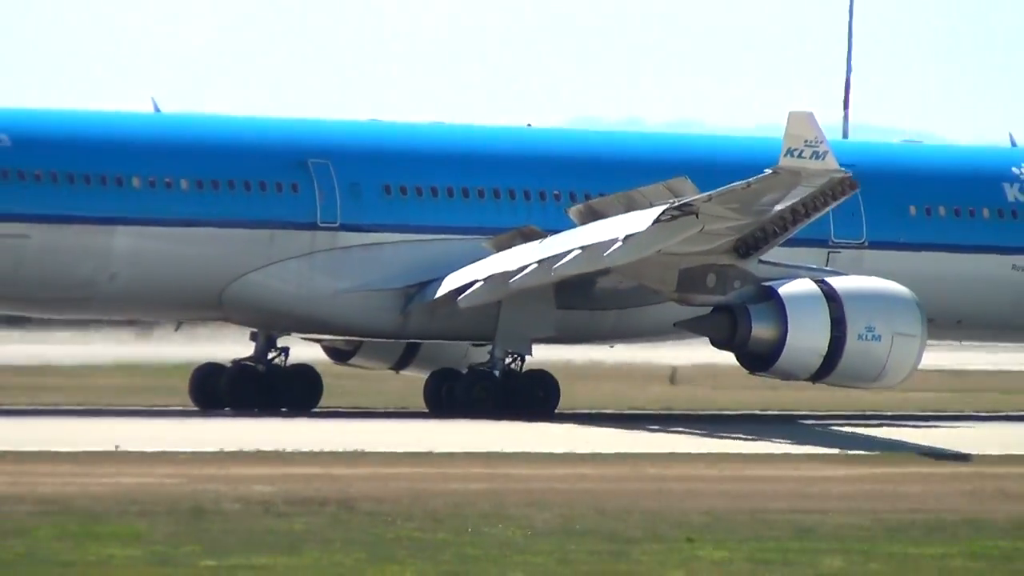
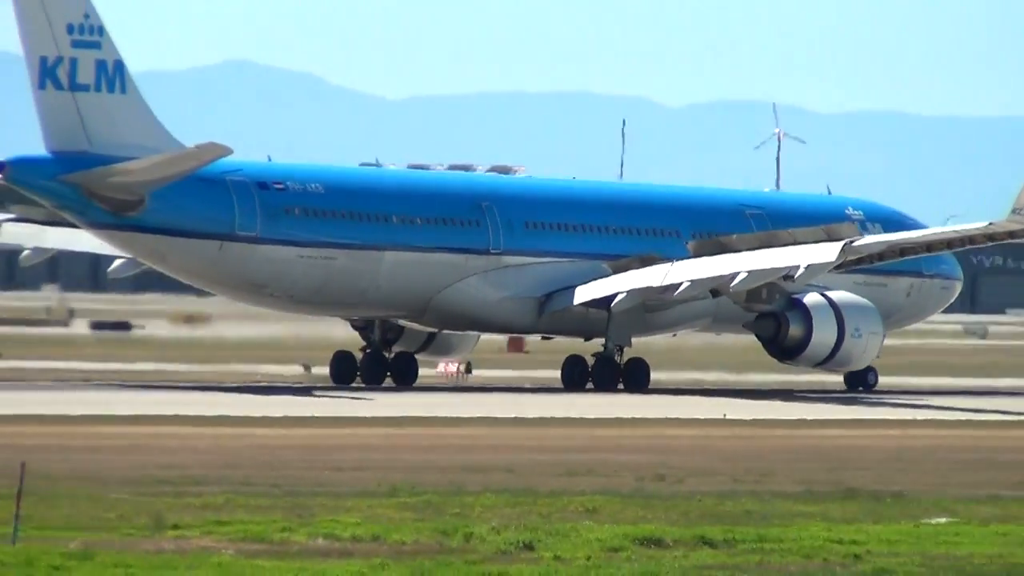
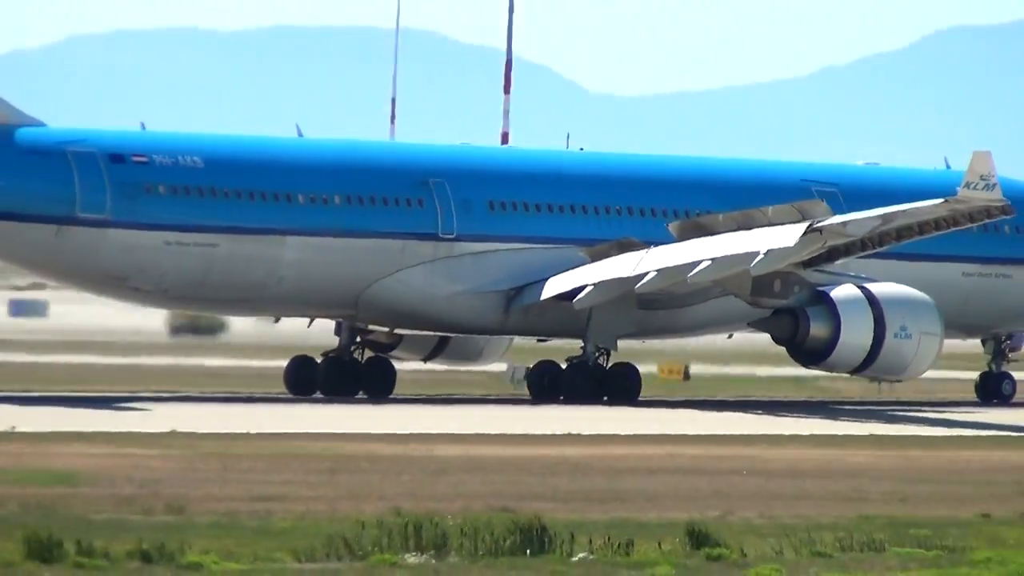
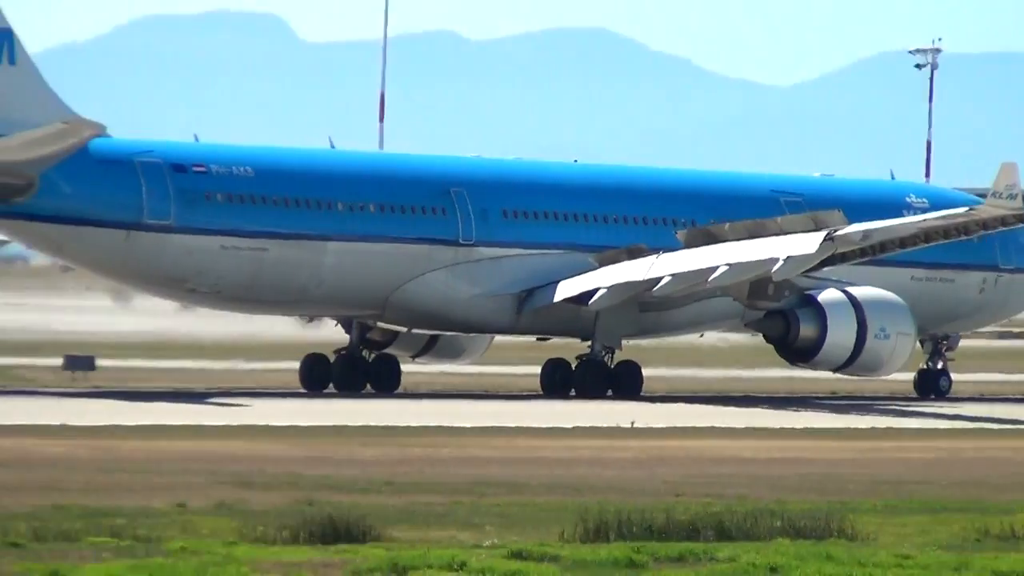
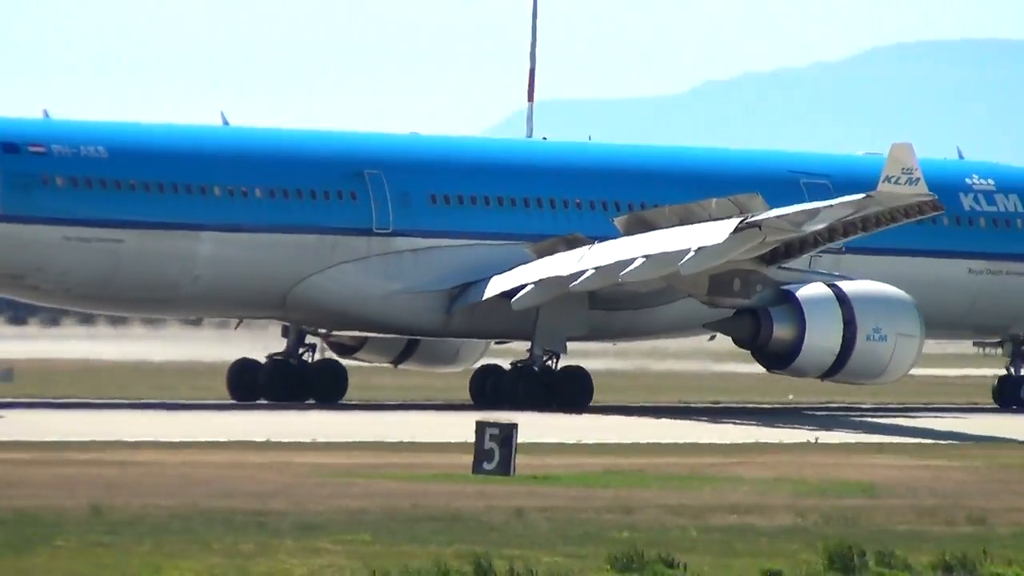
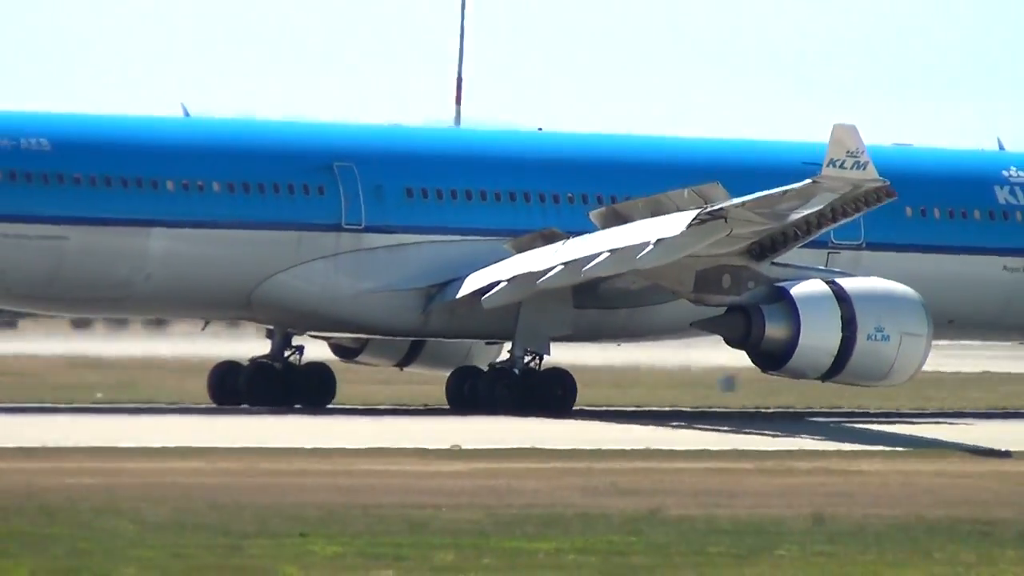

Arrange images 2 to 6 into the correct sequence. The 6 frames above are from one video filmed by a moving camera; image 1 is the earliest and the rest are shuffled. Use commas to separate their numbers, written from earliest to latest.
6, 5, 3, 4, 2
